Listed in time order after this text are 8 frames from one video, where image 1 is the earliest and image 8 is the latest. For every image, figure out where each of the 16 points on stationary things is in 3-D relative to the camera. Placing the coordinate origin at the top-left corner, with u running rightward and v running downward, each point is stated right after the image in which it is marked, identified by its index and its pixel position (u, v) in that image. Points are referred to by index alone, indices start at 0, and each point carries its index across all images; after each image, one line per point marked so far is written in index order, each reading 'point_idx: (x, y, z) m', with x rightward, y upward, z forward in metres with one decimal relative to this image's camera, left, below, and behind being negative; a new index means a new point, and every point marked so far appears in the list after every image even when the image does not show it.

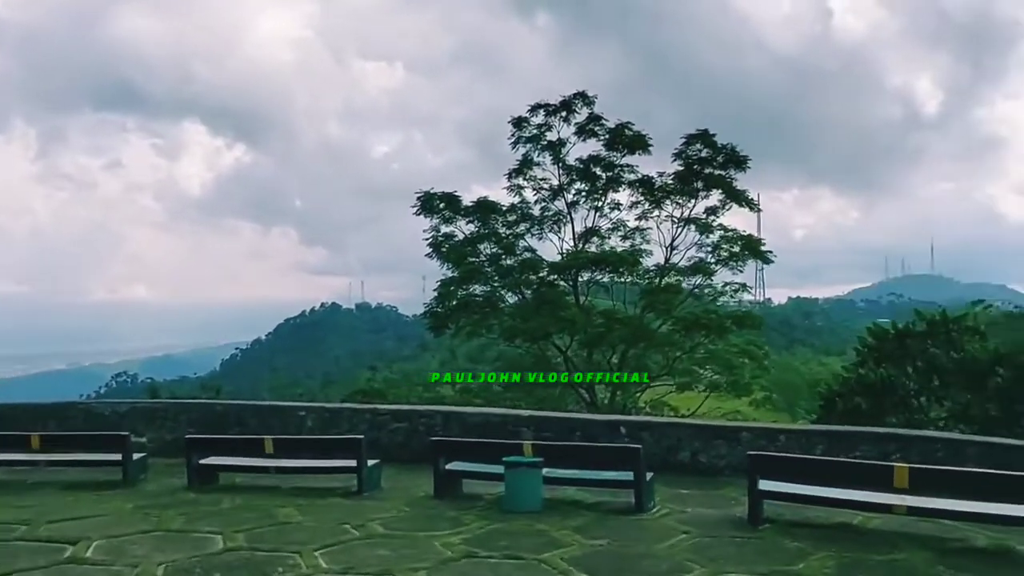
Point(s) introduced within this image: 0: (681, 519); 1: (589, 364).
0: (+0.7, -1.0, +3.5) m
1: (+1.0, -0.9, +9.9) m
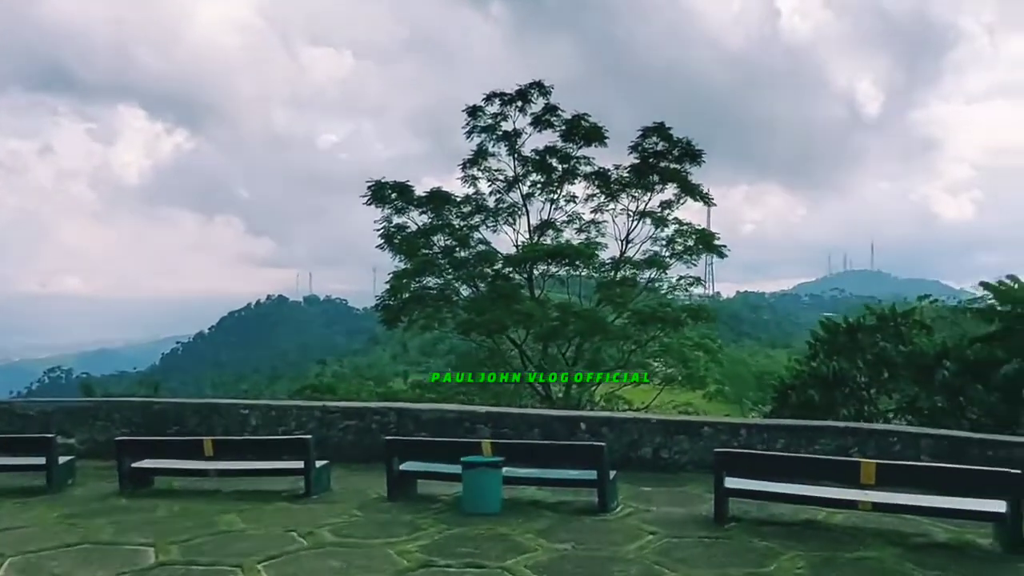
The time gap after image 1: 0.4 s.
0: (+0.6, -1.0, +3.3) m
1: (+0.4, -0.9, +9.8) m
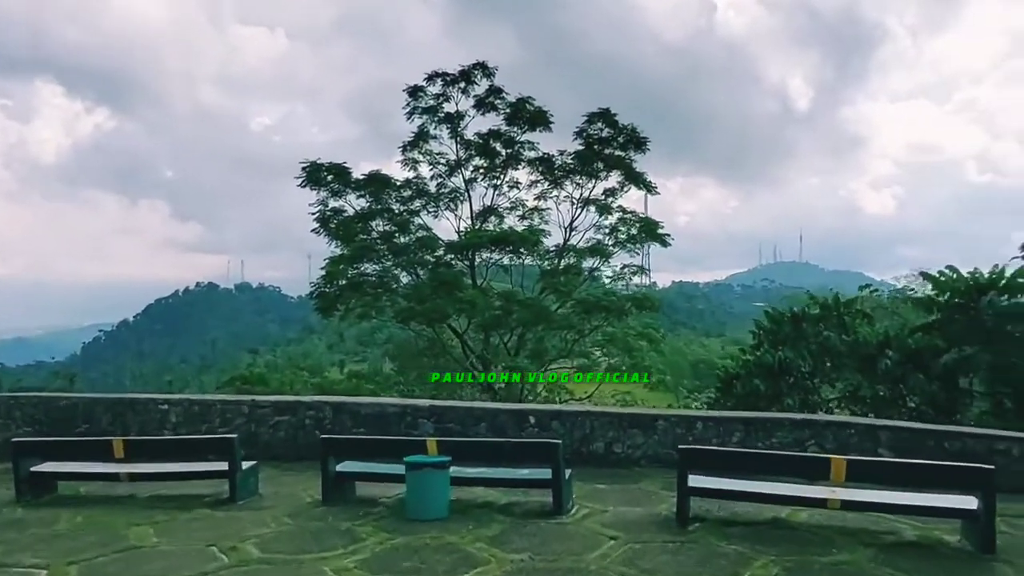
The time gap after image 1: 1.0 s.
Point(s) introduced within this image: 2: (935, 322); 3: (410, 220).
0: (+0.4, -0.9, +3.1) m
1: (-0.3, -0.7, +9.6) m
2: (+3.9, -0.3, +7.3) m
3: (-1.3, +0.9, +9.9) m
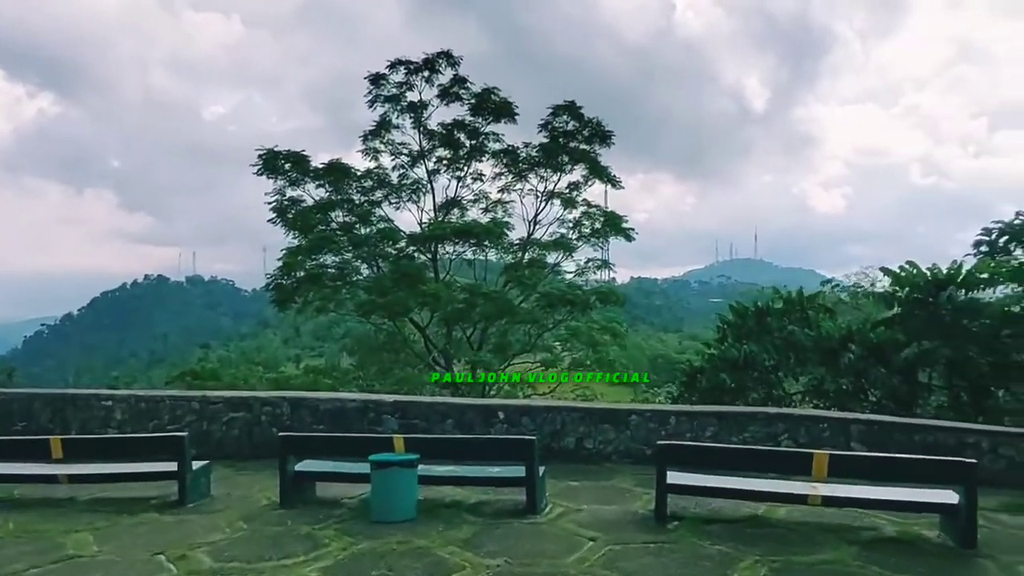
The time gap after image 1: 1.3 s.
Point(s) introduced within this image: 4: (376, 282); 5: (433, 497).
0: (+0.3, -0.9, +3.0) m
1: (-0.8, -0.6, +9.4) m
2: (+3.6, -0.3, +7.4) m
3: (-1.7, +0.9, +9.6) m
4: (-1.6, +0.1, +9.1) m
5: (-0.3, -0.9, +3.2) m
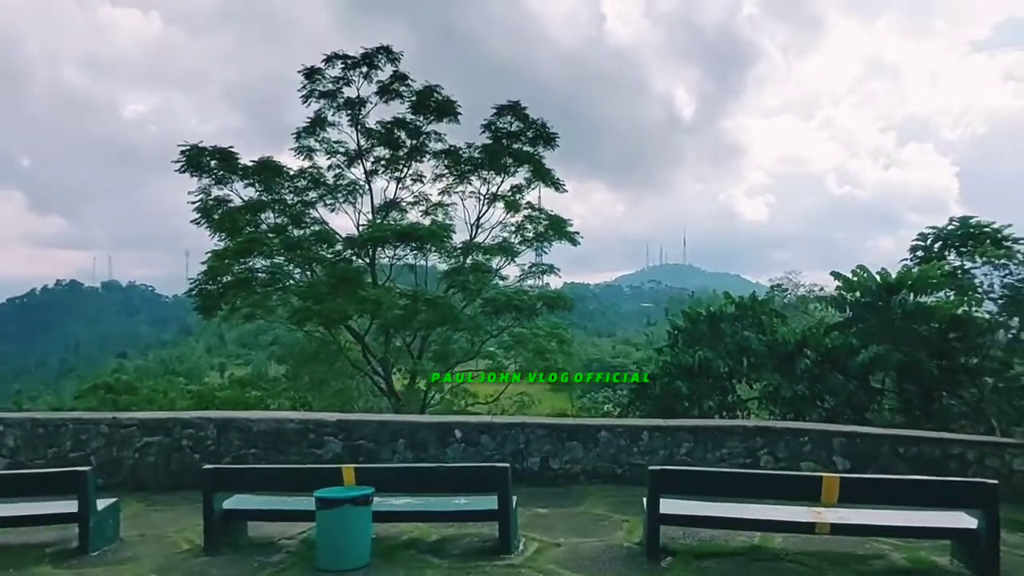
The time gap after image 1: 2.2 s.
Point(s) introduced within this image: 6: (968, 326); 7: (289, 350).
0: (+0.2, -0.9, +2.6) m
1: (-1.4, -0.7, +8.9) m
2: (+3.1, -0.3, +7.2) m
3: (-2.4, +0.9, +9.1) m
4: (-2.2, 0.0, +8.5) m
5: (-0.4, -0.9, +2.8) m
6: (+3.9, -0.3, +6.8) m
7: (-2.5, -0.7, +9.0) m
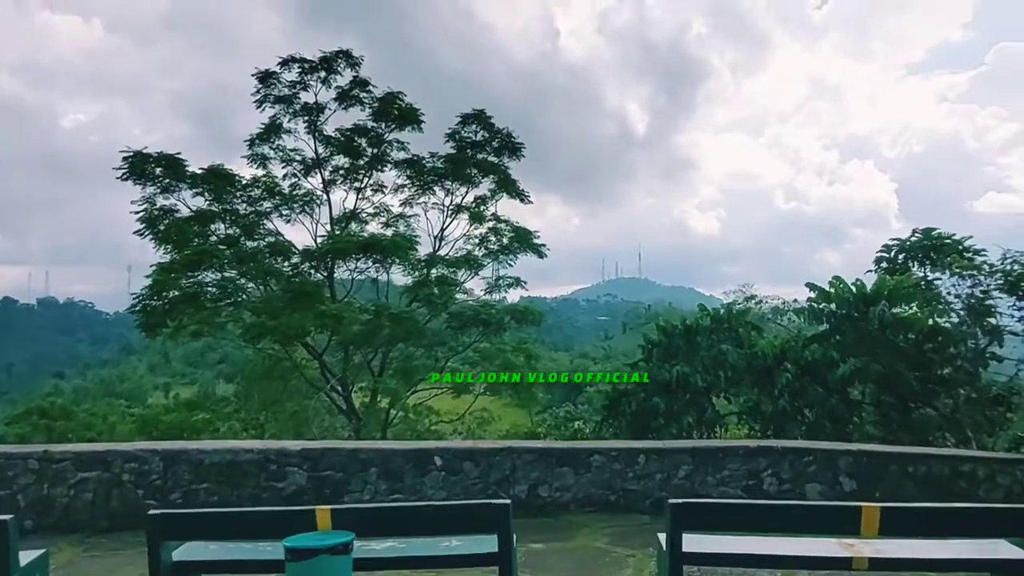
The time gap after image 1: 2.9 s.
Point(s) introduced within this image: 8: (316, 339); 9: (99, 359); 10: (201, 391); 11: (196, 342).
0: (+0.2, -0.9, +2.3) m
1: (-1.8, -0.8, +8.5) m
2: (+2.8, -0.4, +7.1) m
3: (-2.8, +0.7, +8.6) m
4: (-2.5, -0.2, +8.1) m
5: (-0.4, -0.9, +2.4) m
6: (+3.7, -0.4, +6.6) m
7: (-2.9, -0.9, +8.5) m
8: (-2.1, -0.5, +8.3) m
9: (-5.0, -0.9, +9.6) m
10: (-3.3, -1.1, +8.5) m
11: (-3.3, -0.6, +8.5) m
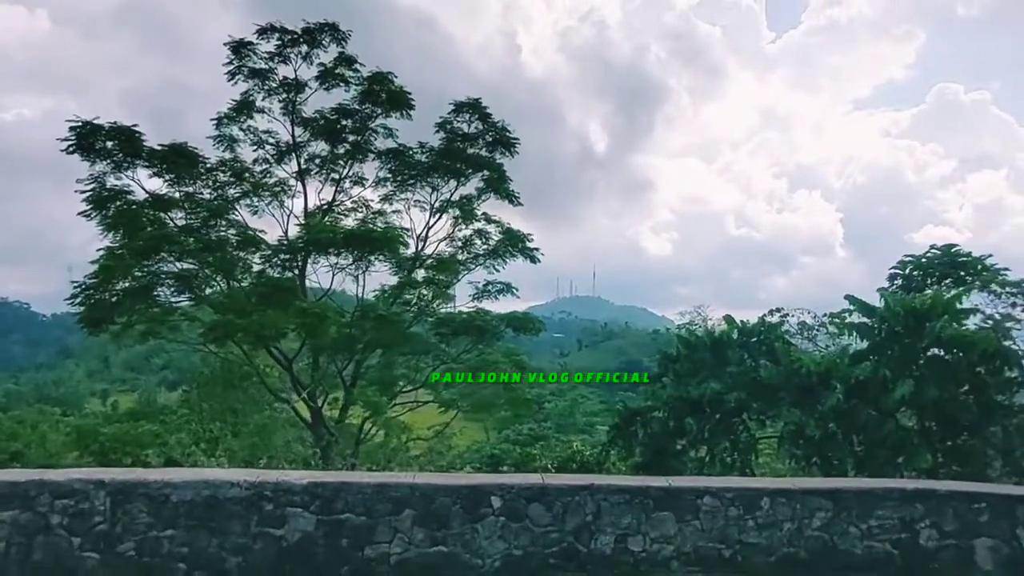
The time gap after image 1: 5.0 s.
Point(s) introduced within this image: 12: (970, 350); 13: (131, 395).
0: (+0.5, -0.8, +1.4) m
1: (-1.8, -0.8, +7.4) m
2: (+2.9, -0.5, +6.3) m
3: (-2.8, +0.8, +7.6) m
4: (-2.5, -0.1, +7.0) m
5: (-0.1, -0.8, +1.5) m
6: (+3.7, -0.5, +5.9) m
7: (-2.9, -0.8, +7.4) m
8: (-2.1, -0.5, +7.2) m
9: (-5.0, -0.8, +8.4) m
10: (-3.4, -1.1, +7.4) m
11: (-3.3, -0.5, +7.3) m
12: (+3.5, -0.5, +6.0) m
13: (-3.5, -1.1, +7.5) m
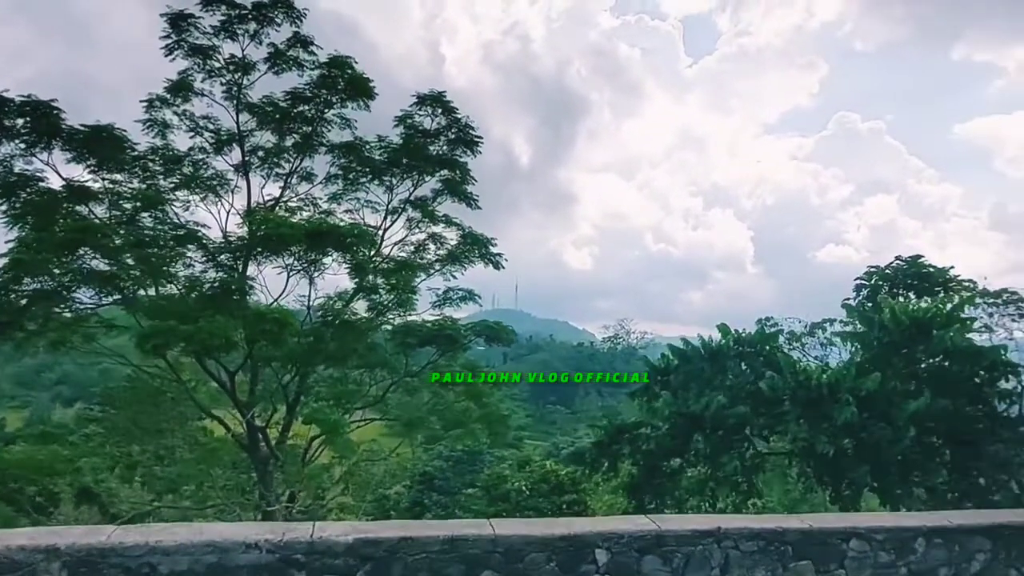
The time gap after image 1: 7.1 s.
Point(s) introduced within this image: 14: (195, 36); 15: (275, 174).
0: (+0.9, -0.8, +0.8) m
1: (-2.0, -0.9, +6.6) m
2: (+2.7, -0.5, +6.0) m
3: (-3.0, +0.7, +6.7) m
4: (-2.7, -0.1, +6.1) m
5: (+0.3, -0.8, +0.9) m
6: (+3.6, -0.6, +5.7) m
7: (-3.1, -0.8, +6.4) m
8: (-2.3, -0.5, +6.4) m
9: (-5.3, -0.8, +7.2) m
10: (-3.6, -1.1, +6.4) m
11: (-3.5, -0.5, +6.4) m
12: (+3.4, -0.5, +5.7) m
13: (-3.7, -1.1, +6.4) m
14: (-2.9, +2.3, +7.1) m
15: (-2.3, +1.2, +7.8) m
